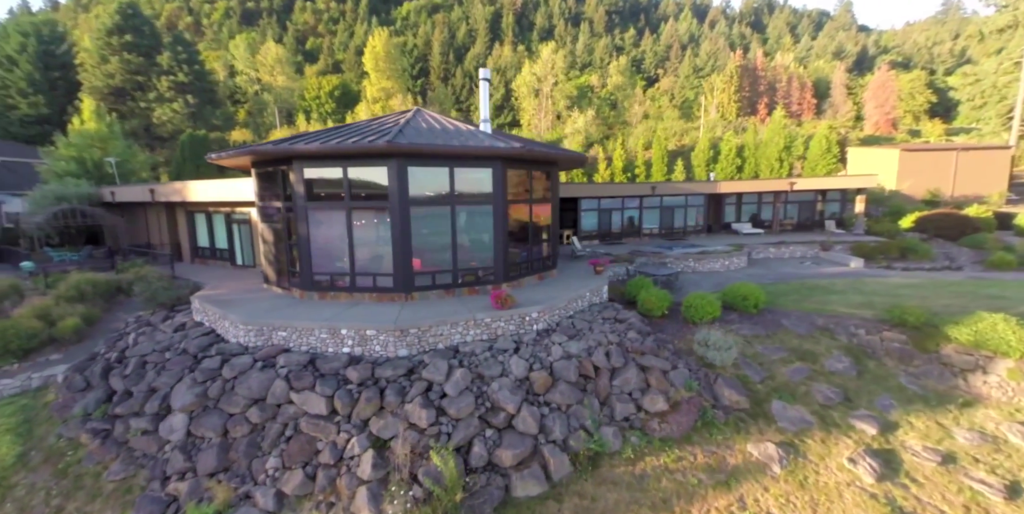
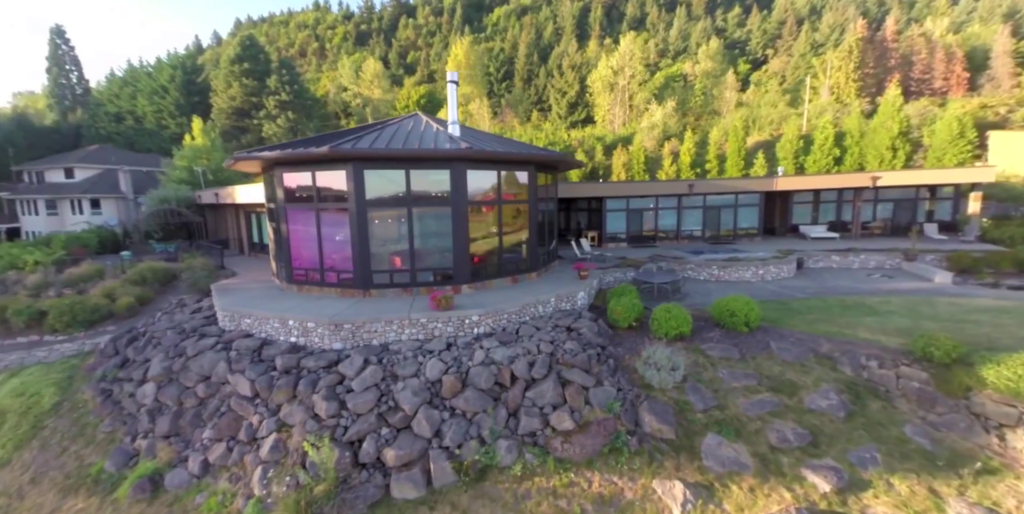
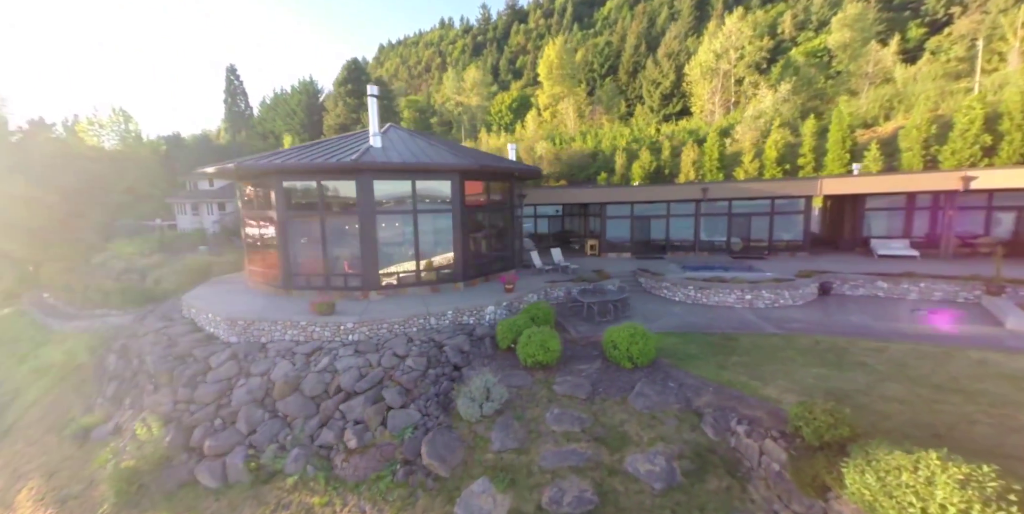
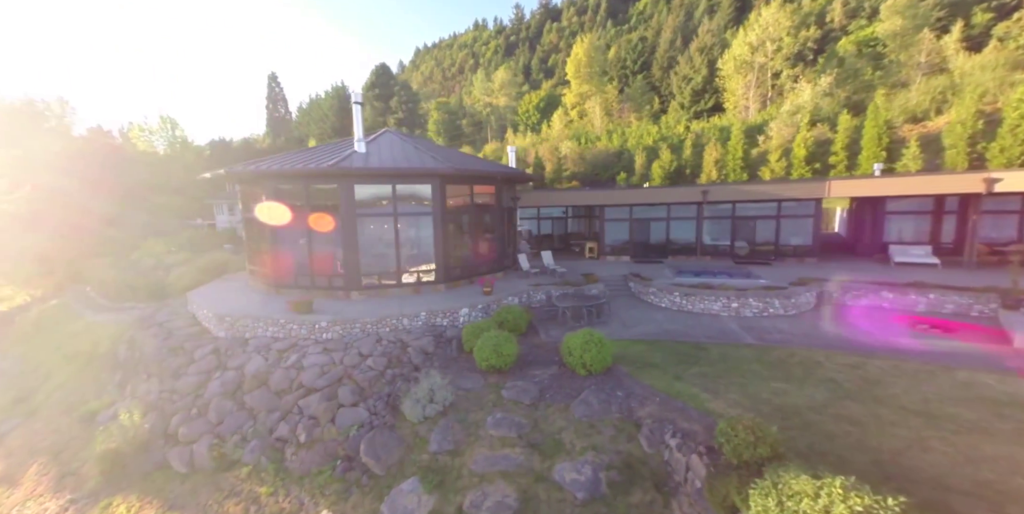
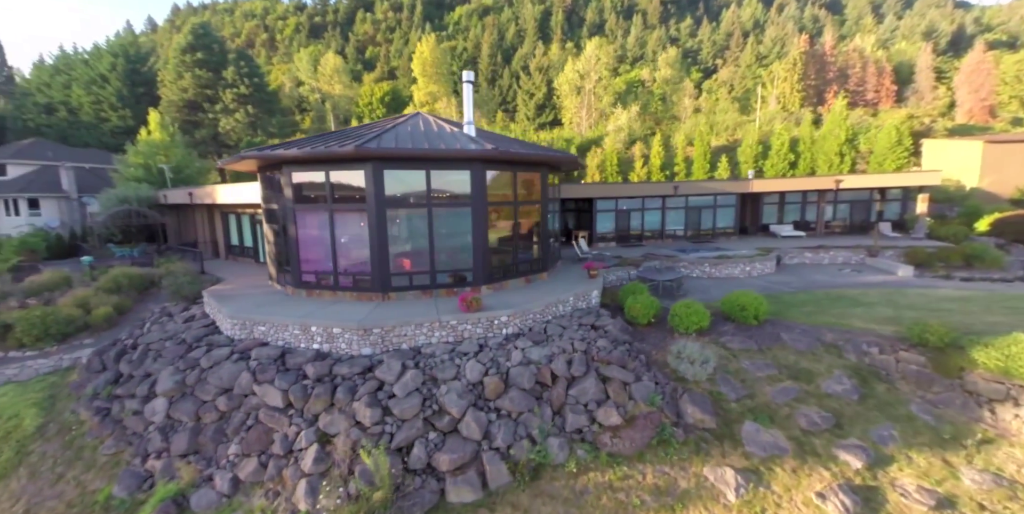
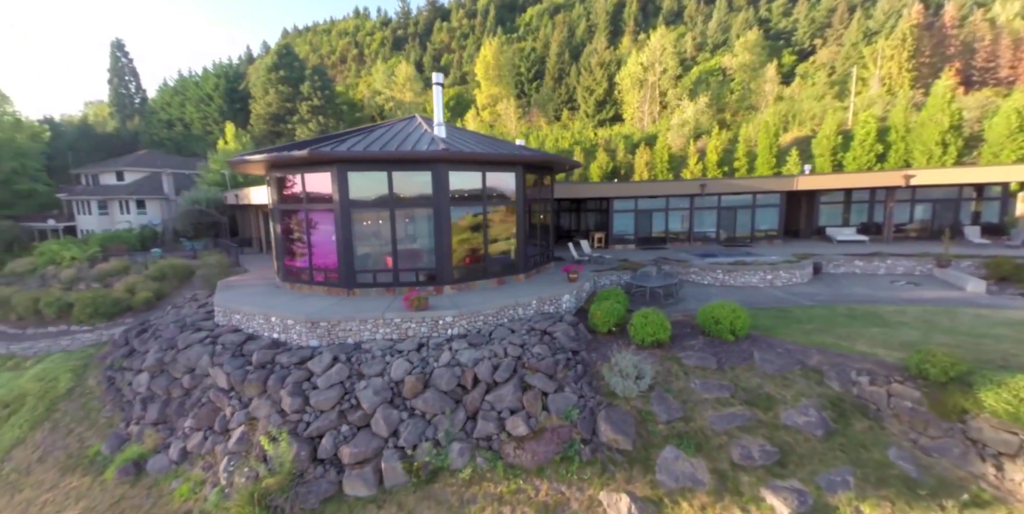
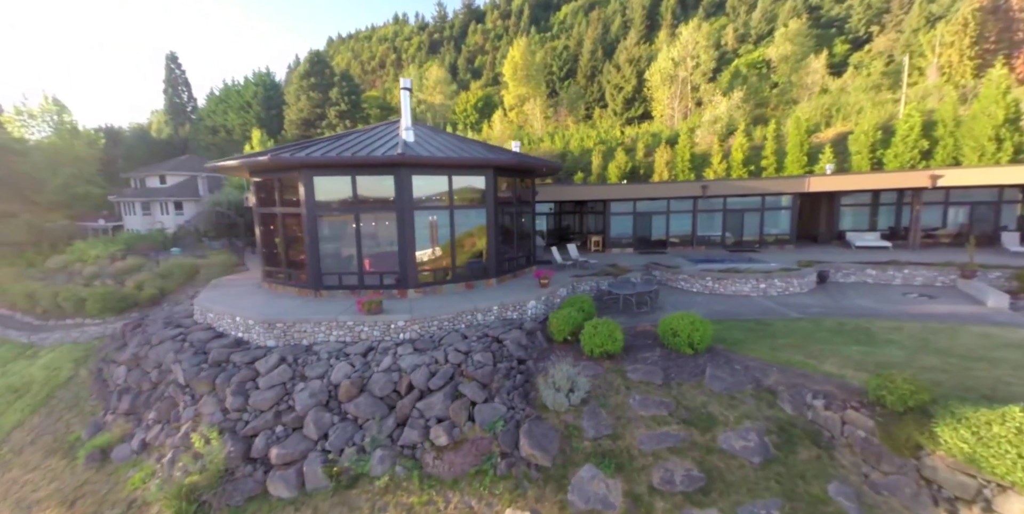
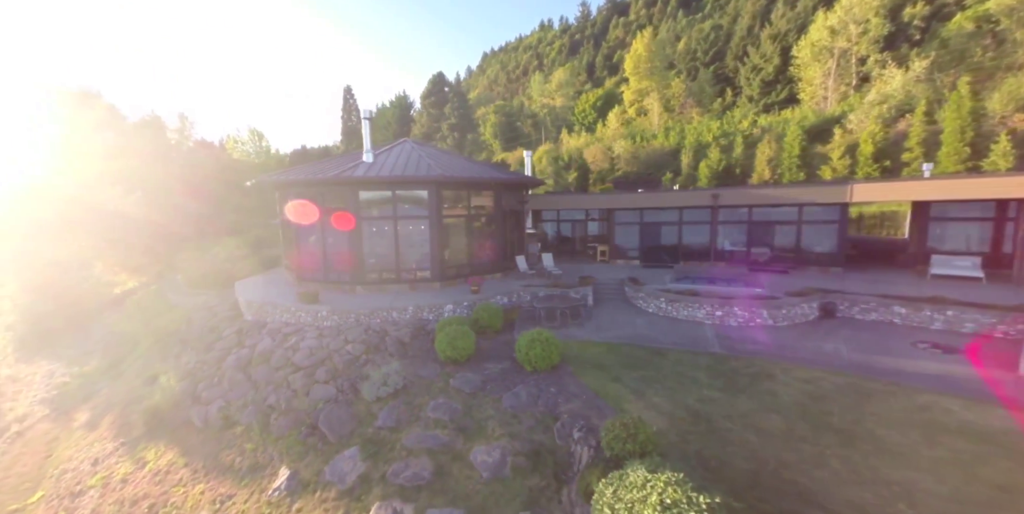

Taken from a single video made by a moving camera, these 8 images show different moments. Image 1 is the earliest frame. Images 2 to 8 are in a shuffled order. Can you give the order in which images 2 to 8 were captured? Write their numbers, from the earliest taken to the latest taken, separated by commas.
5, 2, 6, 7, 3, 4, 8
